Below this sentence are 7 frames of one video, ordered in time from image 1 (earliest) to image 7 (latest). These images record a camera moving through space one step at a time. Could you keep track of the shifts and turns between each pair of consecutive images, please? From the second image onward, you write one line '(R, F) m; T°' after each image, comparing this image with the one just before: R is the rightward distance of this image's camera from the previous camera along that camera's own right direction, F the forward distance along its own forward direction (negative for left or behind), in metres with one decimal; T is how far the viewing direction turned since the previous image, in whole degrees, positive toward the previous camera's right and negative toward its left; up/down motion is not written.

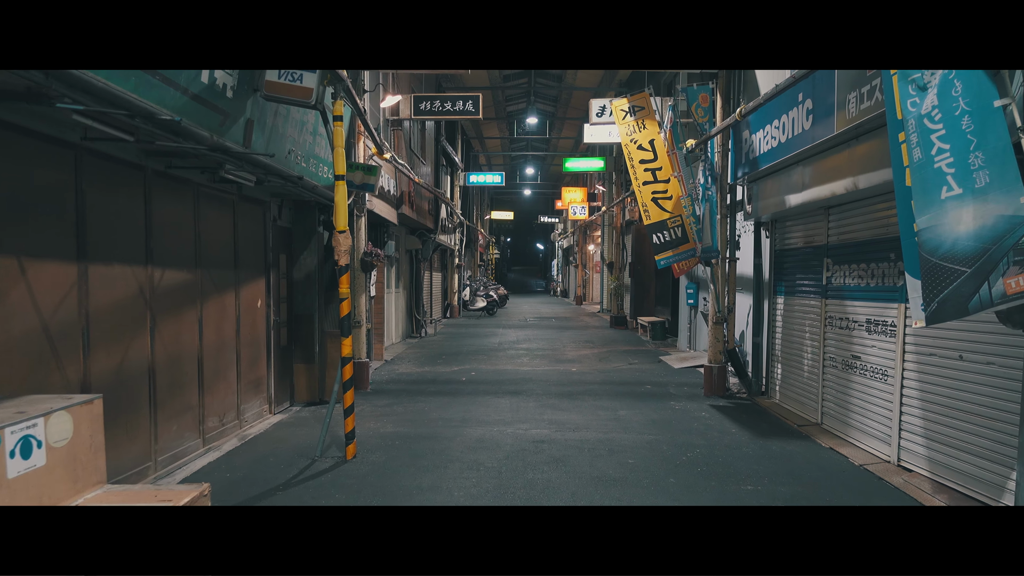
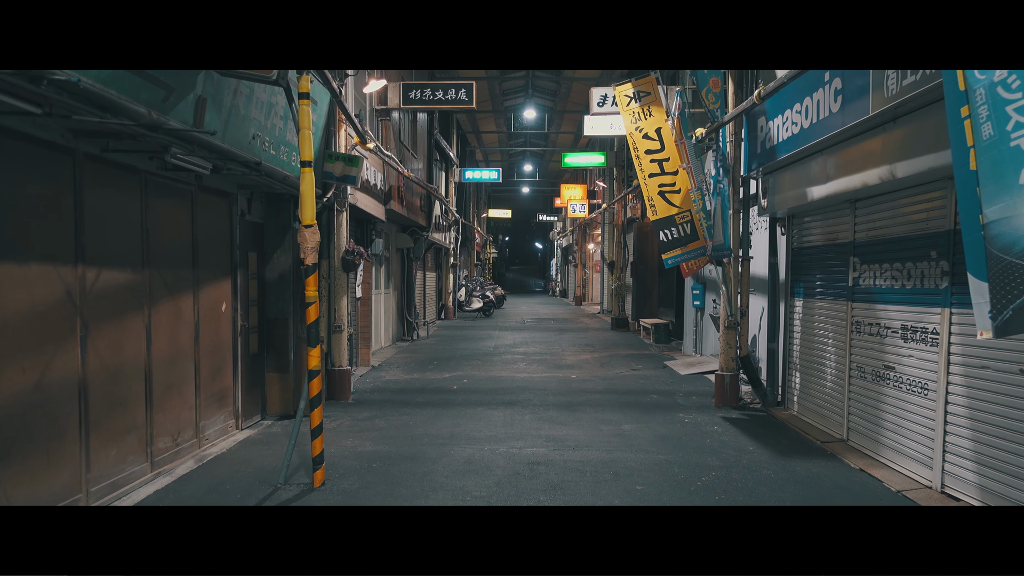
(+0.1, +0.6) m; 0°
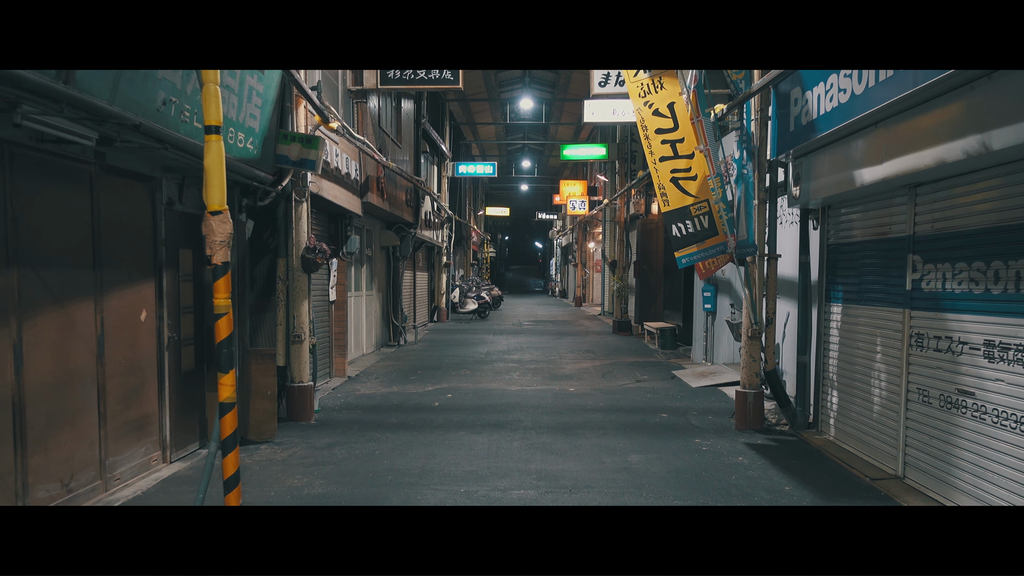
(+0.2, +1.0) m; 0°
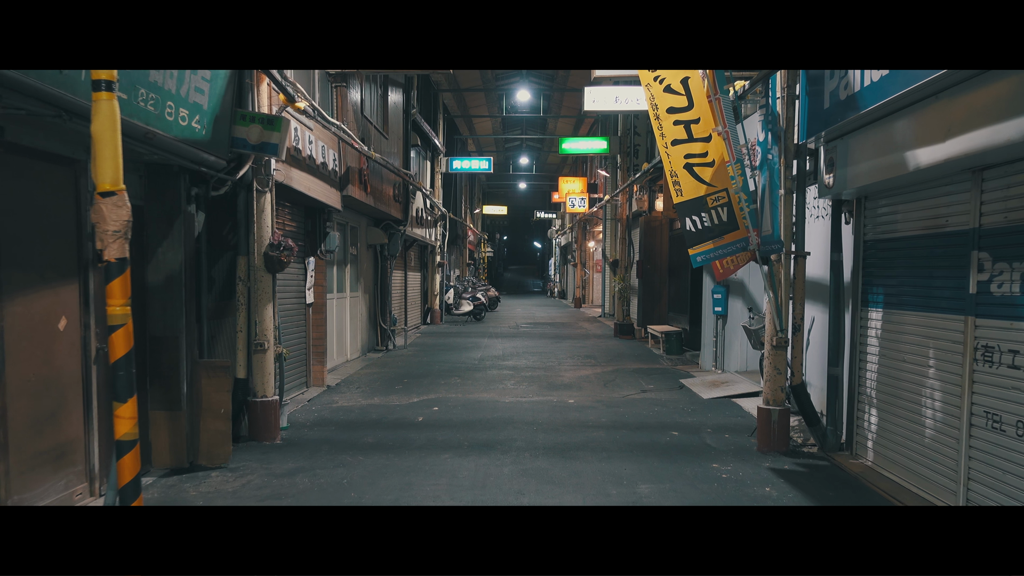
(+0.1, +0.7) m; 0°
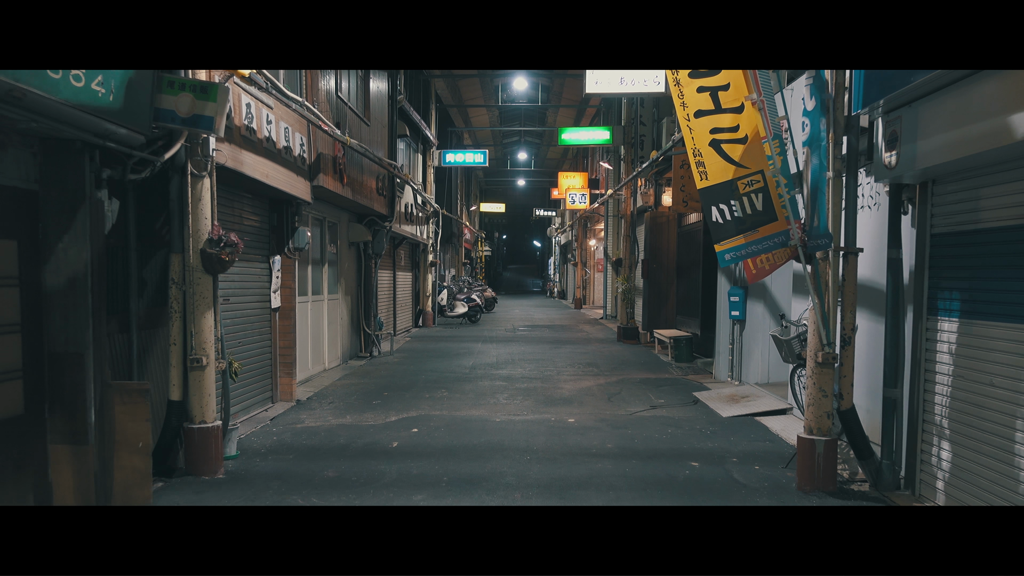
(+0.1, +0.9) m; 0°
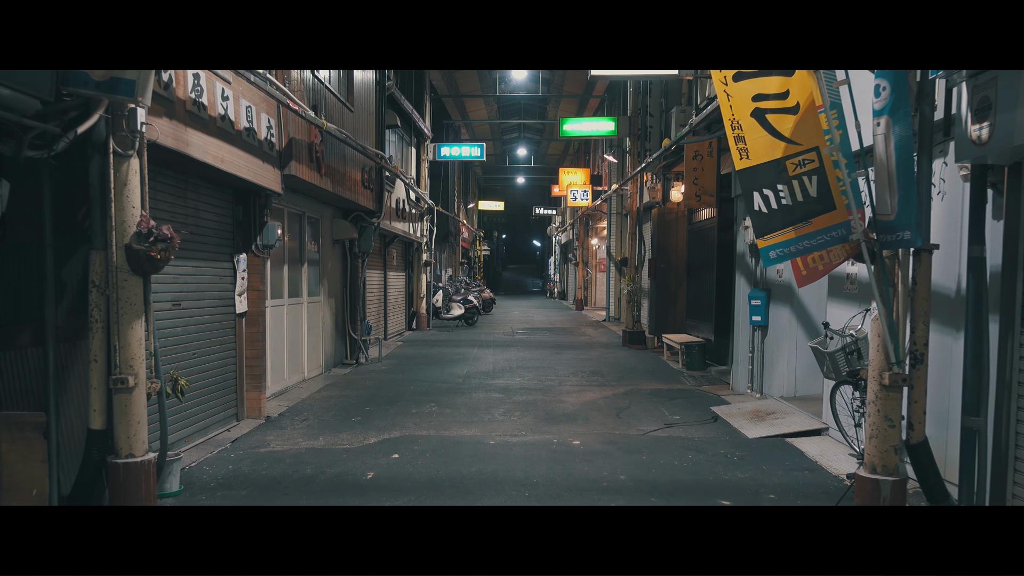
(0.0, +0.8) m; 0°
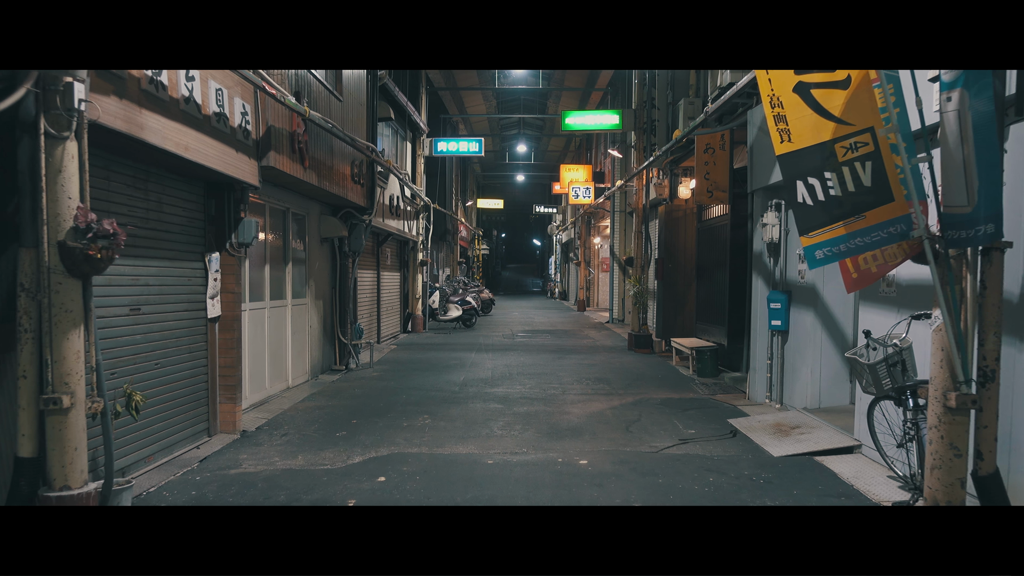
(0.0, +0.5) m; 0°
